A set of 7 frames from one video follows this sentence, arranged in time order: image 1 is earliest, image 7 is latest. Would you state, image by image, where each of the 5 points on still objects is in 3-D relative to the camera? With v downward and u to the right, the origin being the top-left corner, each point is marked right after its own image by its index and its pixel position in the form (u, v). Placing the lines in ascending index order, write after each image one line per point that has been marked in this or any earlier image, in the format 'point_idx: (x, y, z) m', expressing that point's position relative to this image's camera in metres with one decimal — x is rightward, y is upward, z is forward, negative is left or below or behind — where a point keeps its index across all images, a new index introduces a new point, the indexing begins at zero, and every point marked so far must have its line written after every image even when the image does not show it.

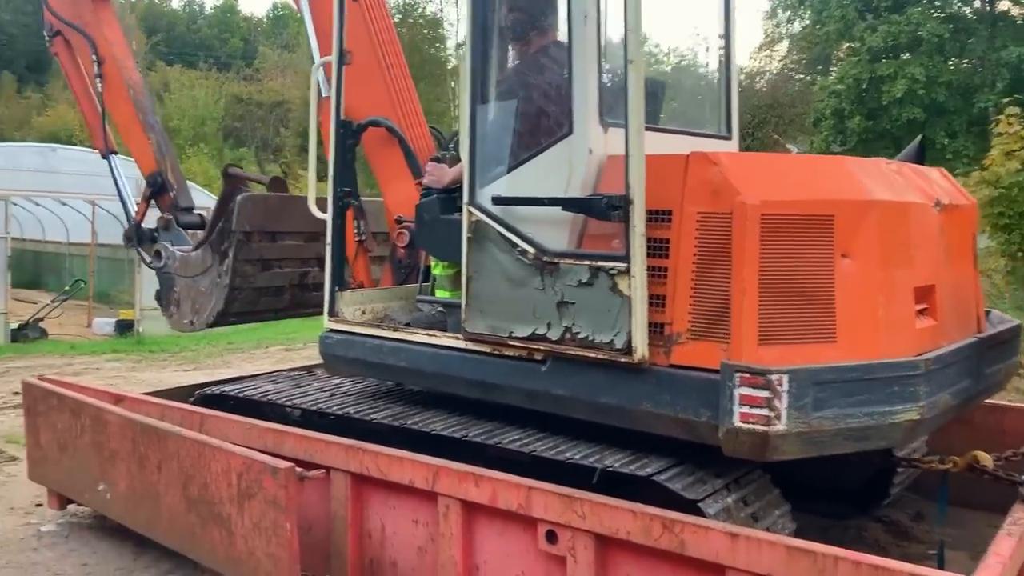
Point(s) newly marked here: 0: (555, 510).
0: (+0.1, -0.7, +3.0) m
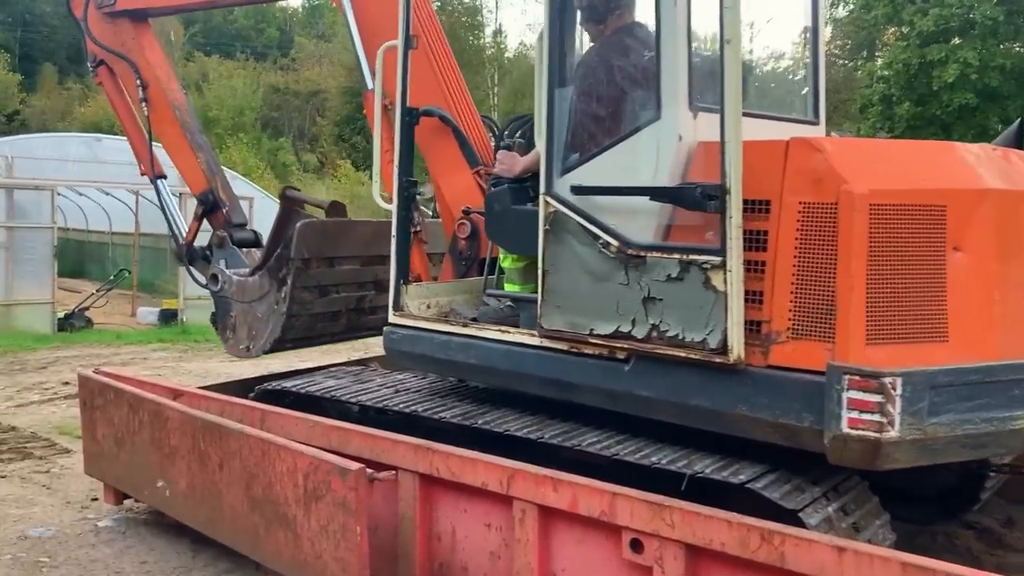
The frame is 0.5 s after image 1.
0: (+0.4, -0.7, +2.8) m
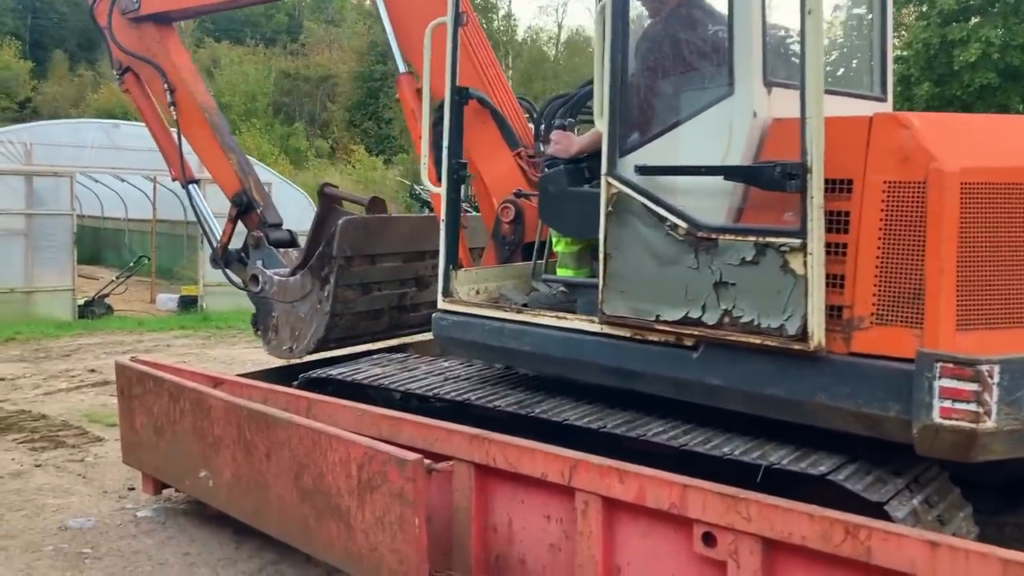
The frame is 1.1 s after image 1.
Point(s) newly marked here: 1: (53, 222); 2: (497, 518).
0: (+0.6, -0.7, +2.7) m
1: (-5.9, +0.9, +12.1) m
2: (-0.1, -0.8, +3.3) m
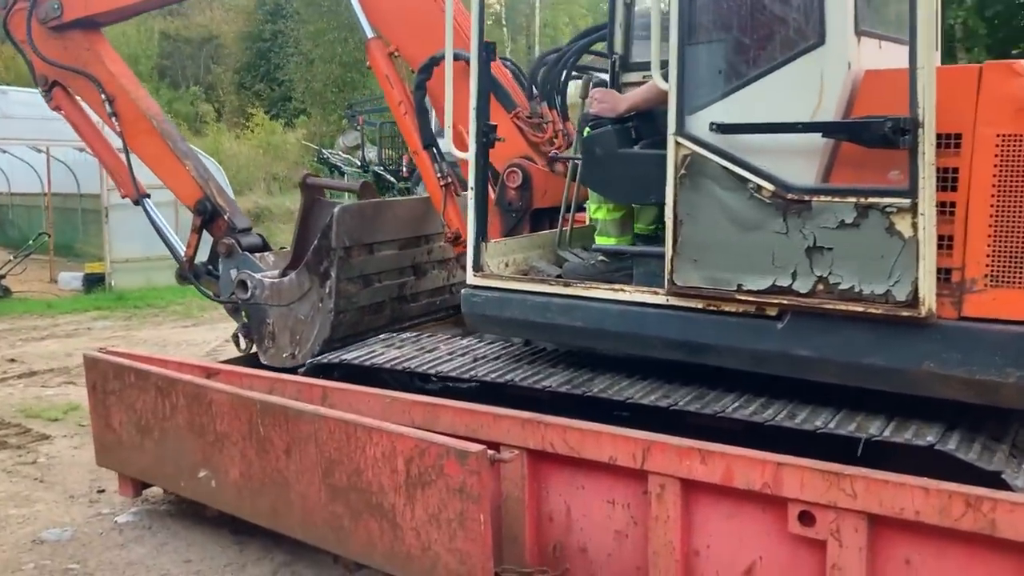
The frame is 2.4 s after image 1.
0: (+0.8, -0.6, +2.6) m
1: (-6.7, +1.1, +11.1) m
2: (+0.1, -0.7, +3.1) m
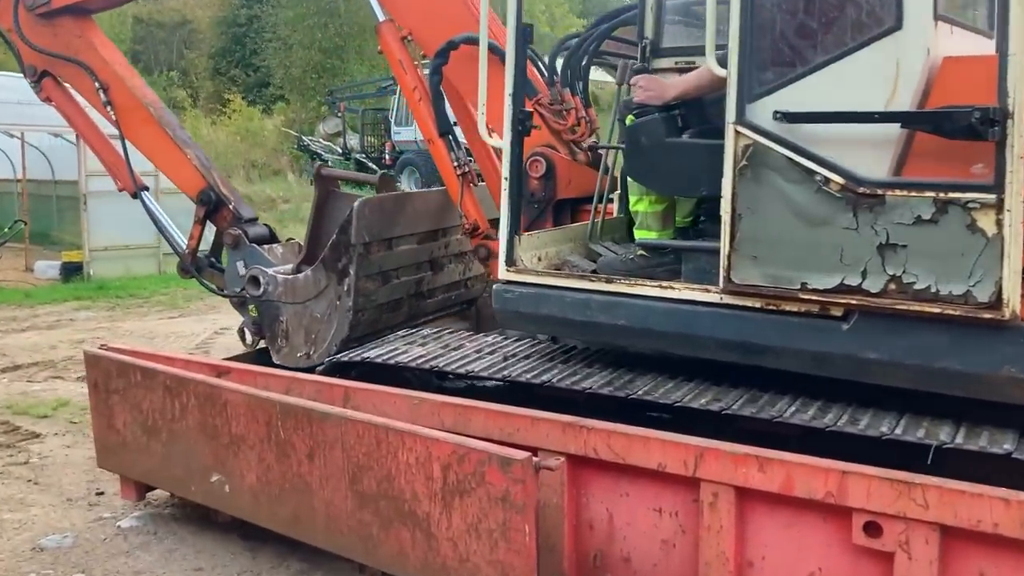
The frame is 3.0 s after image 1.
0: (+1.0, -0.6, +2.5) m
1: (-6.8, +1.2, +10.7) m
2: (+0.3, -0.7, +3.0) m
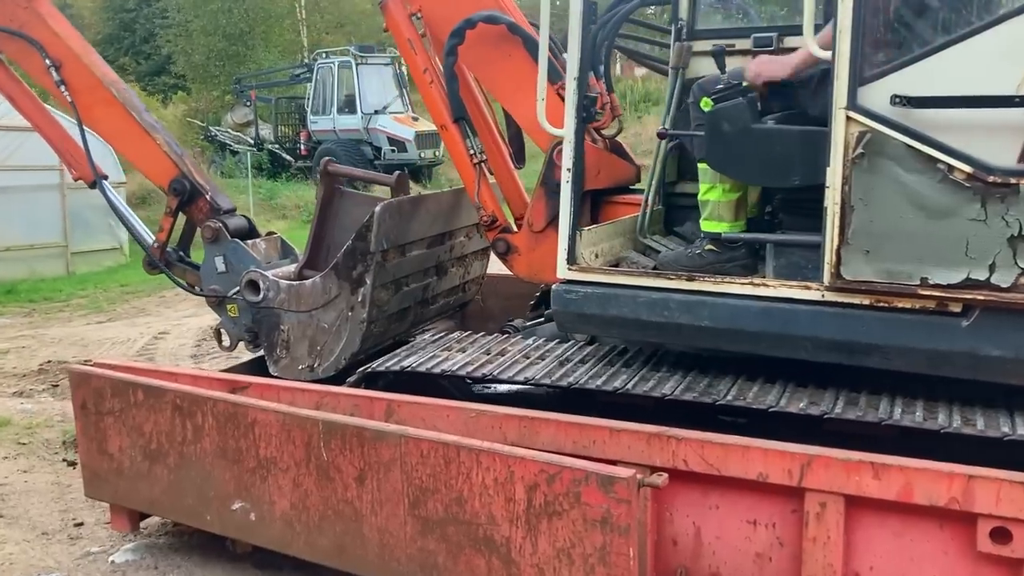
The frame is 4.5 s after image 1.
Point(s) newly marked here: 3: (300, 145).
0: (+1.3, -0.5, +2.3) m
1: (-7.4, +1.1, +9.7) m
2: (+0.5, -0.7, +2.8) m
3: (-4.4, +3.0, +19.5) m
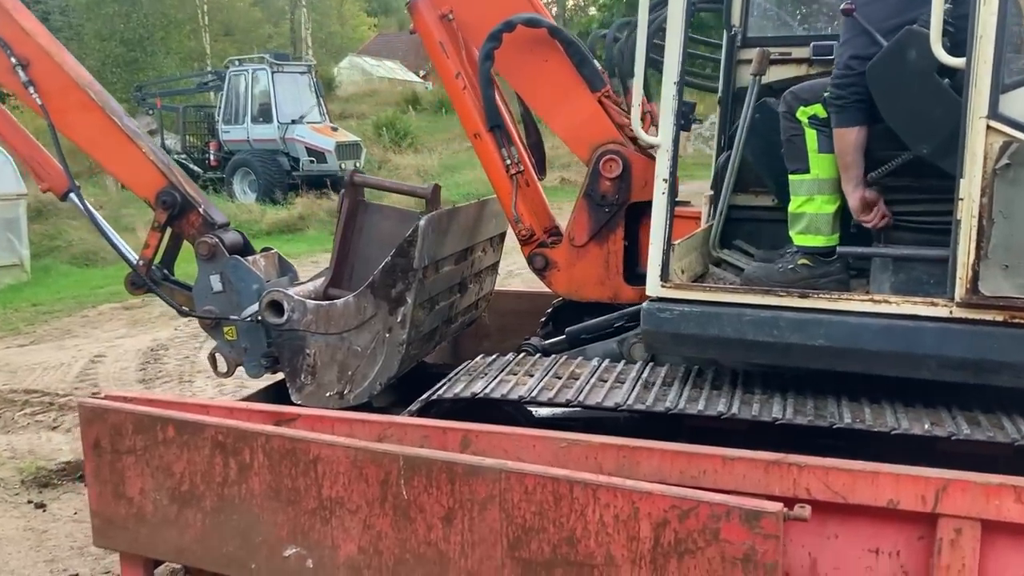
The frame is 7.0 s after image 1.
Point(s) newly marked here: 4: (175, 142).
0: (+1.6, -0.6, +2.3) m
1: (-7.8, +0.9, +8.6) m
2: (+0.8, -0.8, +2.6) m
3: (-6.0, +2.6, +18.7) m
4: (-7.0, +3.1, +19.6) m
